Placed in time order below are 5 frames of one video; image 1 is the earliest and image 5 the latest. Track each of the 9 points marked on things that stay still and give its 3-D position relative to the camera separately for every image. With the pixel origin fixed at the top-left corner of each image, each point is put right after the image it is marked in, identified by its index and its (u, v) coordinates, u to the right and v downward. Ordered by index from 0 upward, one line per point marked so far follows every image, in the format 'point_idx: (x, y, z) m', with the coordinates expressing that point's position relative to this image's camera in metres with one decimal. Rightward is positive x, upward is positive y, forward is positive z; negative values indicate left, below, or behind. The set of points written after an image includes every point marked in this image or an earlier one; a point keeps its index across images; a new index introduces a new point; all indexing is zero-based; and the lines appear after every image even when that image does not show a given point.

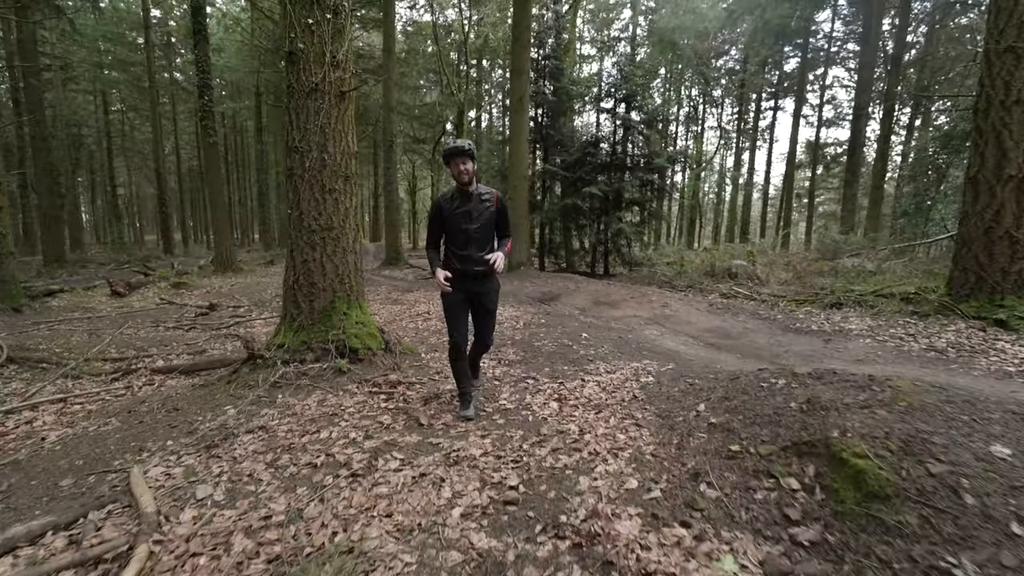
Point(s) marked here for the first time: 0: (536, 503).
0: (+0.1, -1.0, +2.1) m
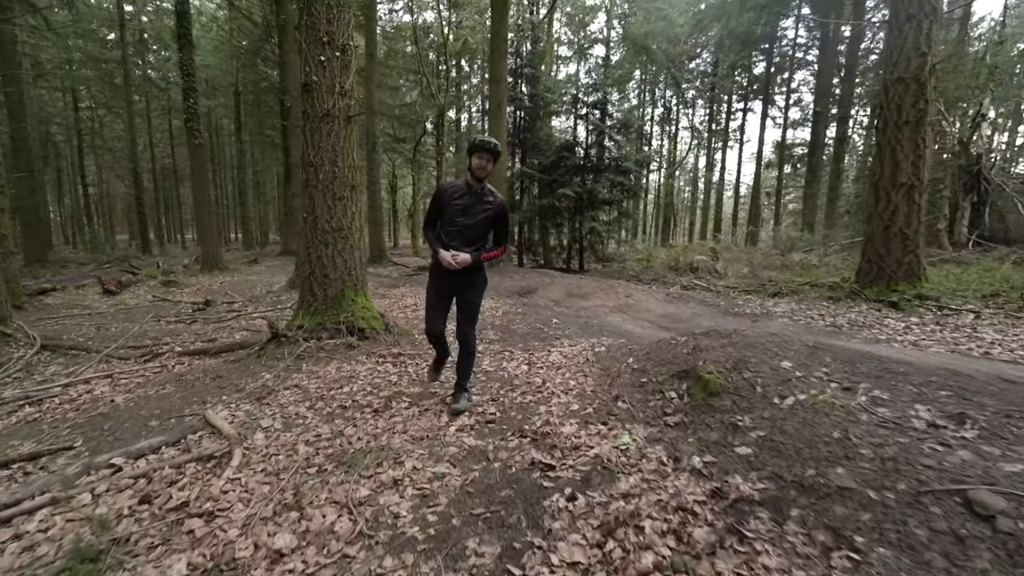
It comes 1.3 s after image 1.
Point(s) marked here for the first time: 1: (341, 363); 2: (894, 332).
0: (0.0, -0.8, +3.0) m
1: (-1.6, -0.7, +4.4) m
2: (+4.3, -0.5, +5.2) m
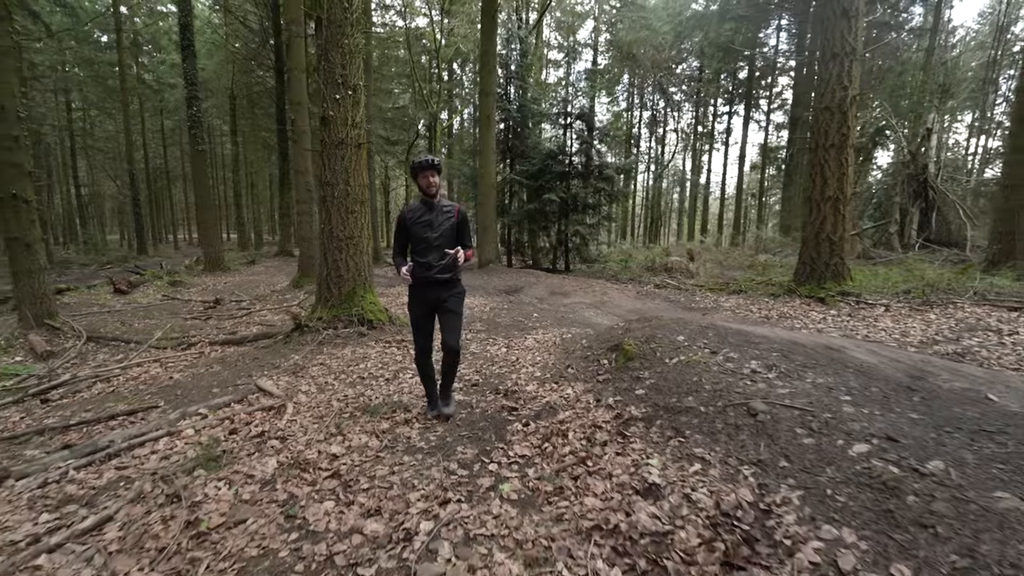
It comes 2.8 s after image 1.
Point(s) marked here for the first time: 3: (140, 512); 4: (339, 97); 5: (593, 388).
0: (-0.2, -0.8, +4.1) m
1: (-1.8, -0.7, +5.4) m
2: (+4.1, -0.5, +6.3) m
3: (-1.9, -1.1, +2.4) m
4: (-2.2, +2.4, +5.8) m
5: (+0.6, -0.7, +3.5) m
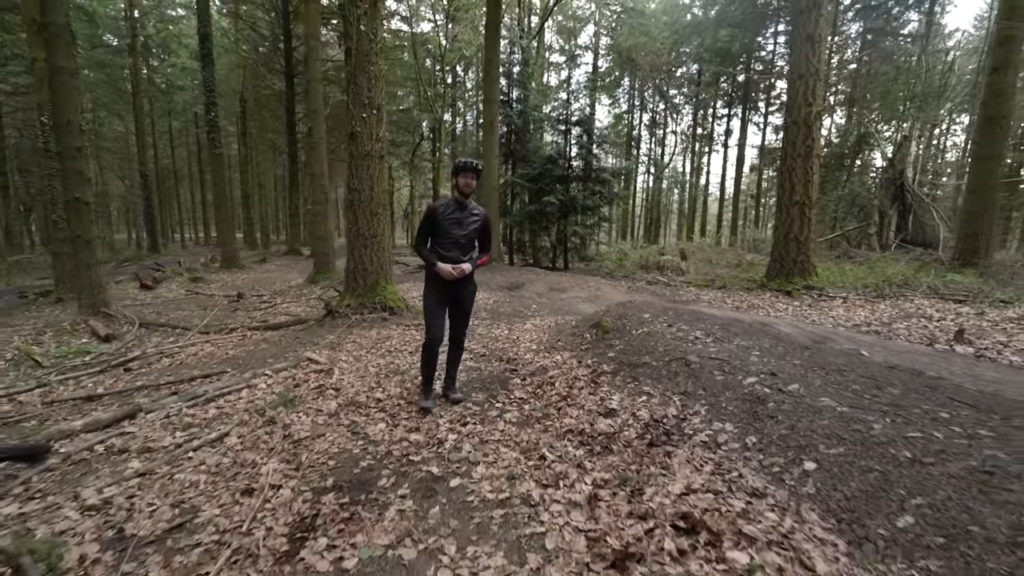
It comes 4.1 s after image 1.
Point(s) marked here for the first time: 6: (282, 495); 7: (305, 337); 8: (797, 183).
0: (-0.2, -0.7, +5.0) m
1: (-1.8, -0.6, +6.4) m
2: (+4.1, -0.4, +7.3) m
3: (-1.9, -1.0, +3.3) m
4: (-2.1, +2.5, +6.8) m
5: (+0.6, -0.6, +4.4) m
6: (-1.2, -1.1, +2.5) m
7: (-2.8, -0.7, +6.2) m
8: (+5.2, +1.9, +8.5) m
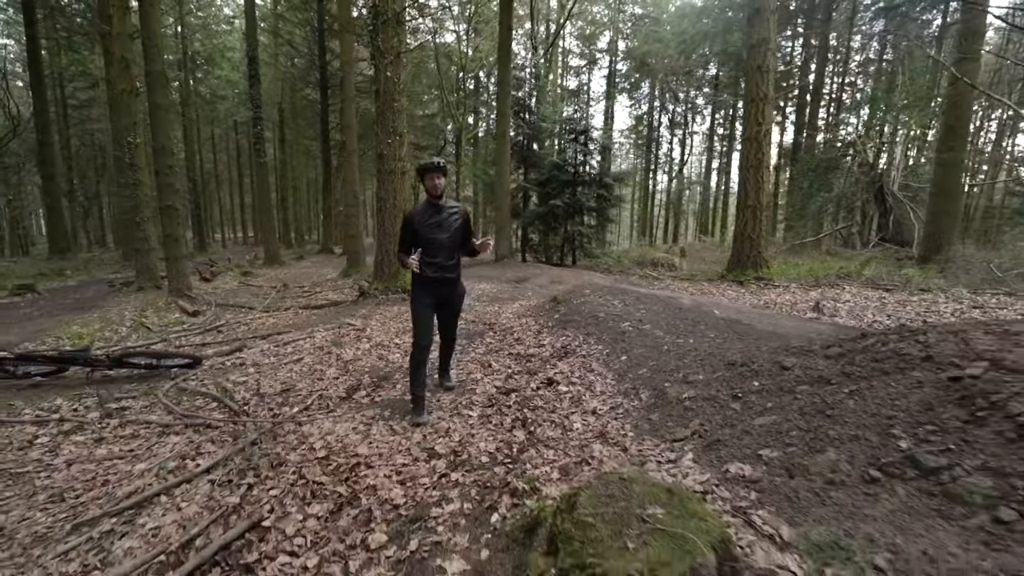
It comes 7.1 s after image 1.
0: (-0.5, -0.5, +6.9) m
1: (-2.0, -0.3, +8.3) m
2: (+4.0, -0.1, +8.9) m
3: (-2.3, -0.8, +5.3) m
4: (-2.3, +2.8, +8.7) m
5: (+0.3, -0.4, +6.2) m
6: (-1.6, -0.9, +4.4) m
7: (-3.0, -0.4, +8.2) m
8: (+5.2, +2.1, +10.0) m
